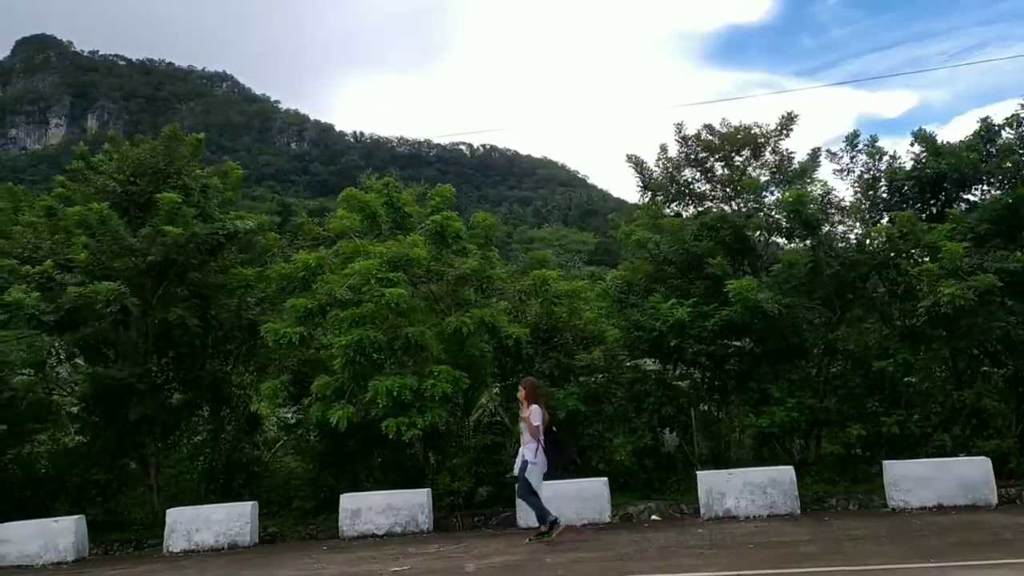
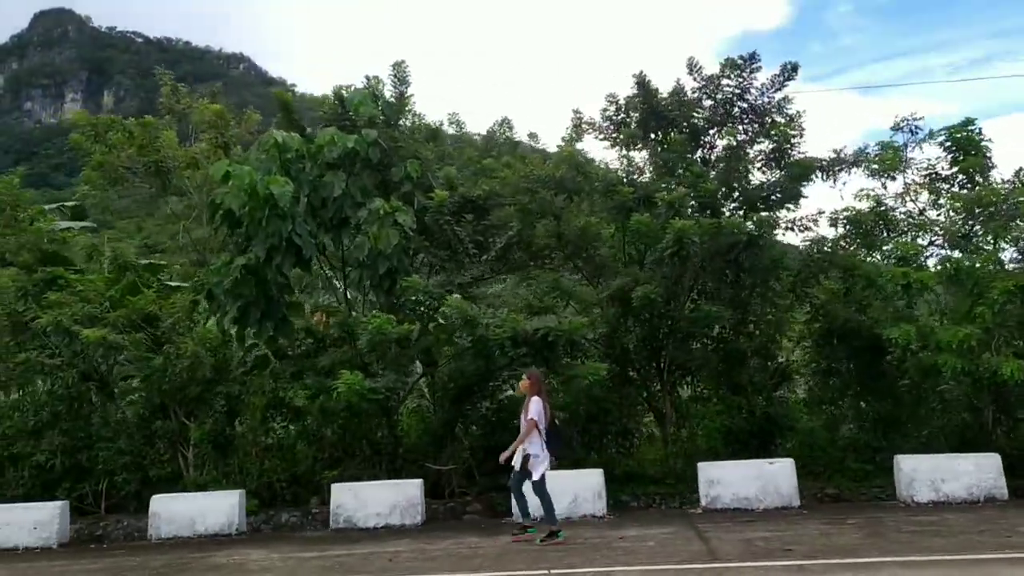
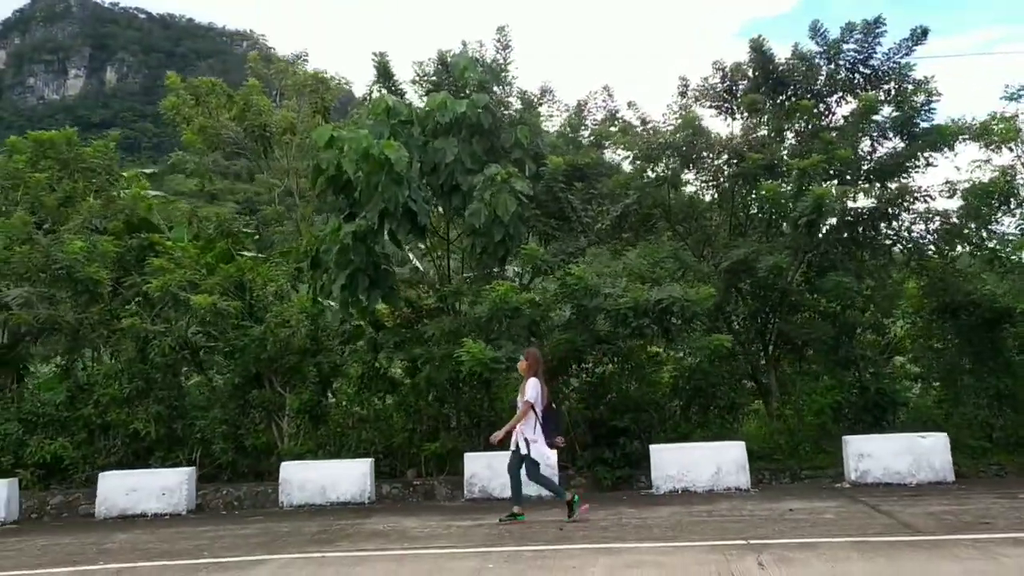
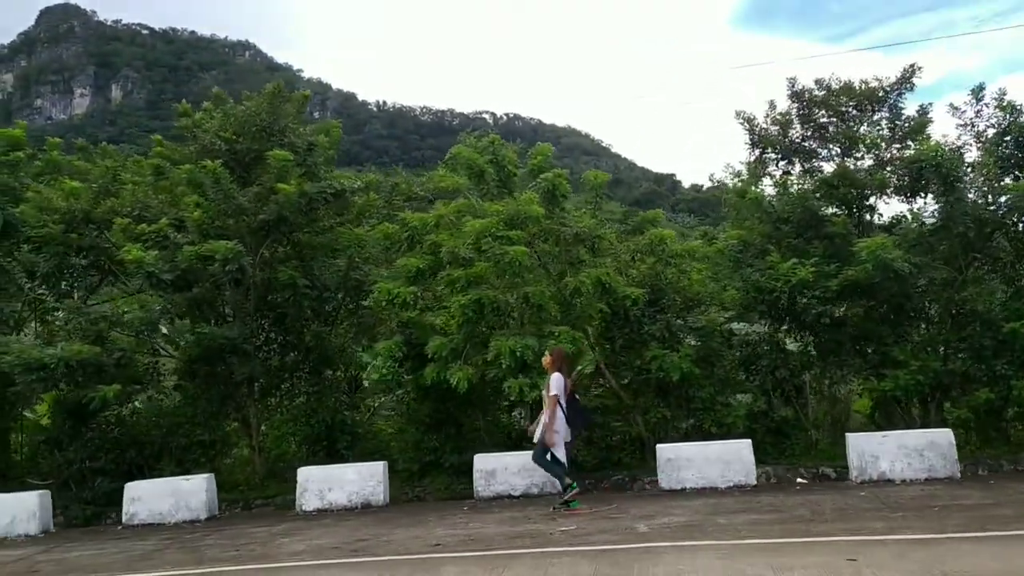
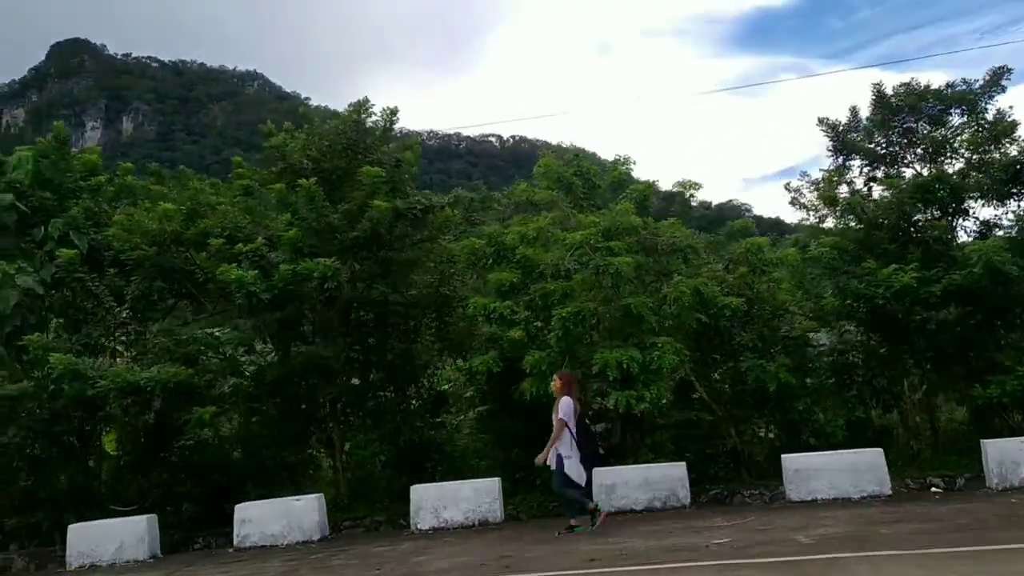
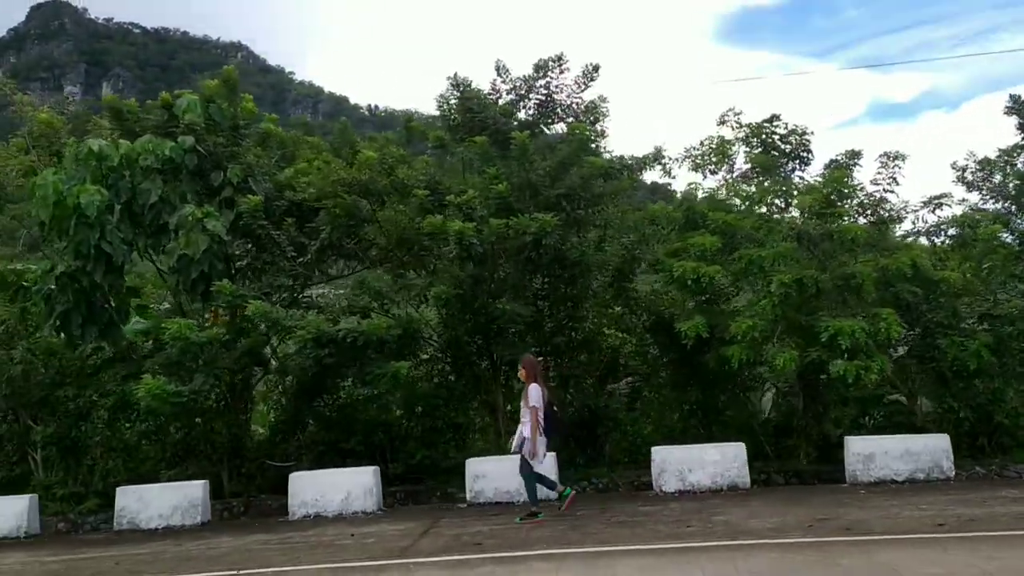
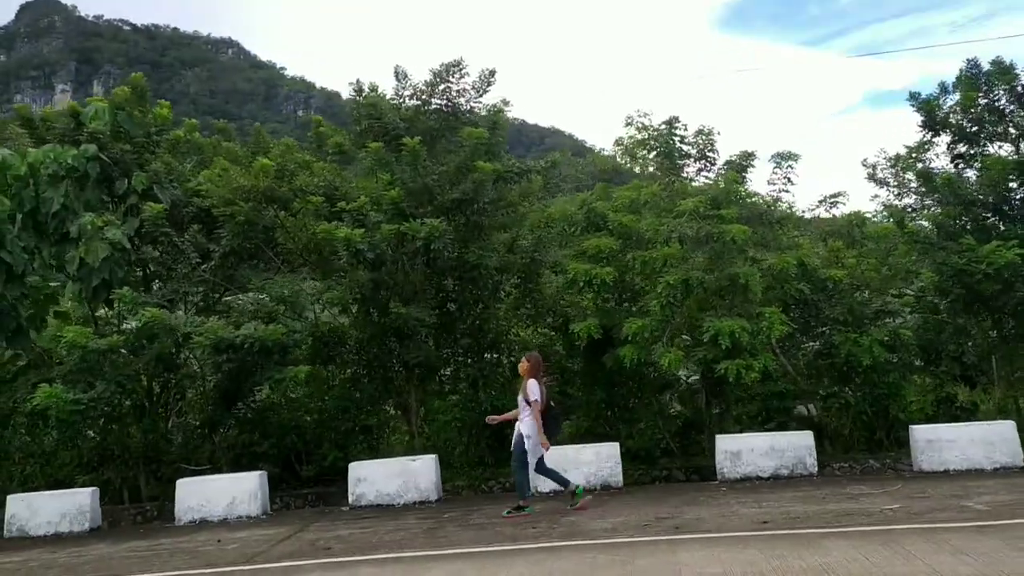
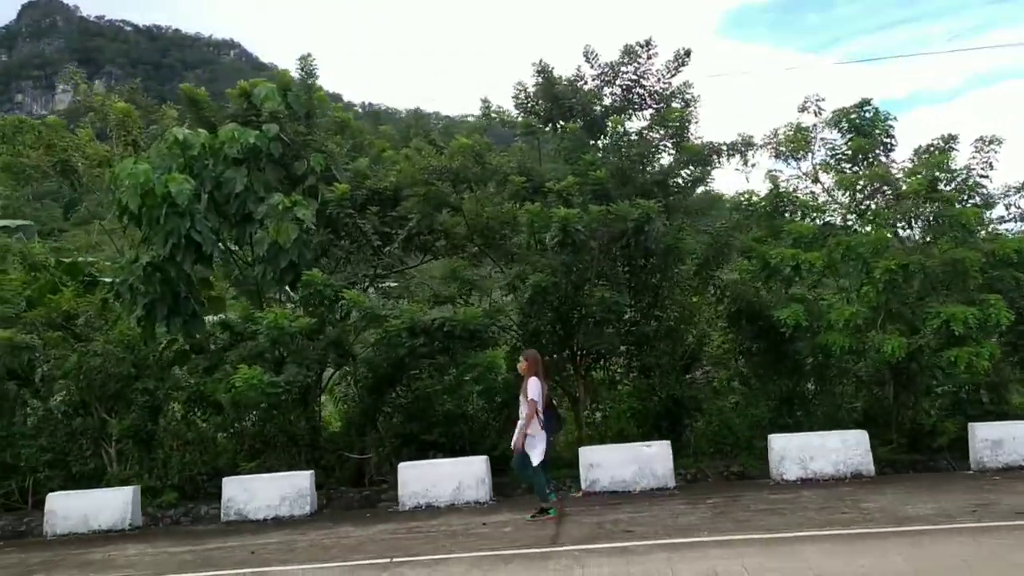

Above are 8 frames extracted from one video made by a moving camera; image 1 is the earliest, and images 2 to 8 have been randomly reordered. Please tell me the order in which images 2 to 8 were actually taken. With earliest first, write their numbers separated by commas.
4, 5, 7, 6, 8, 2, 3
